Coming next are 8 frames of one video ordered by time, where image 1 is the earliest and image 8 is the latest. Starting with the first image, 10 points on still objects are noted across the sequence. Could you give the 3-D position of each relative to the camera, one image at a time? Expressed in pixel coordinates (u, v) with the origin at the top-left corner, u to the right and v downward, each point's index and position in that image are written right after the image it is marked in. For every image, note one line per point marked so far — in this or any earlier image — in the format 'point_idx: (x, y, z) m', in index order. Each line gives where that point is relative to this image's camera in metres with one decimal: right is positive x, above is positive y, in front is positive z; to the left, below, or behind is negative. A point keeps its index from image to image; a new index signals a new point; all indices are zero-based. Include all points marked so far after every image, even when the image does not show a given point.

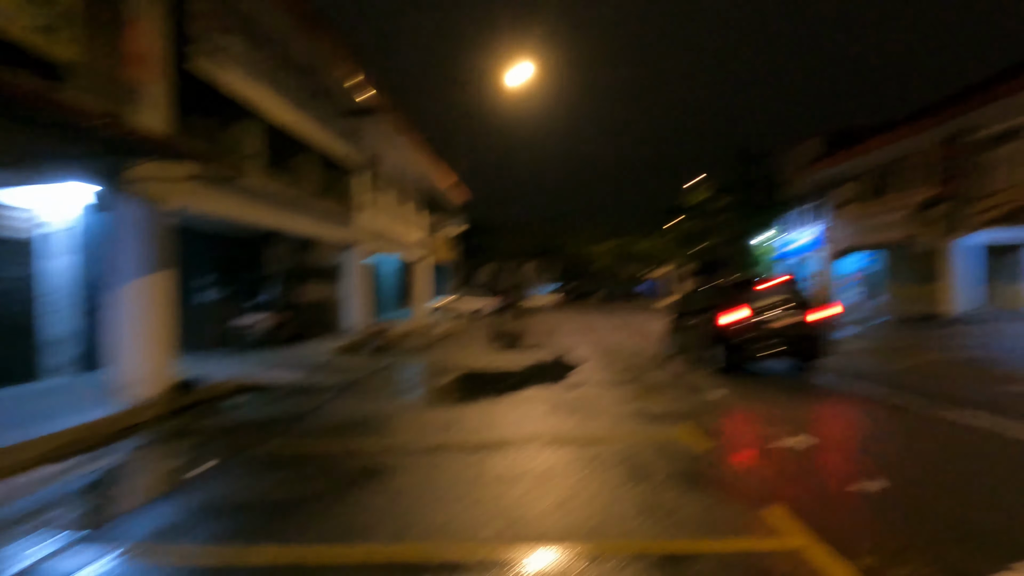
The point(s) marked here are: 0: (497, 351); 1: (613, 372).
0: (-0.5, -2.1, +18.0) m
1: (+2.4, -2.0, +12.9) m
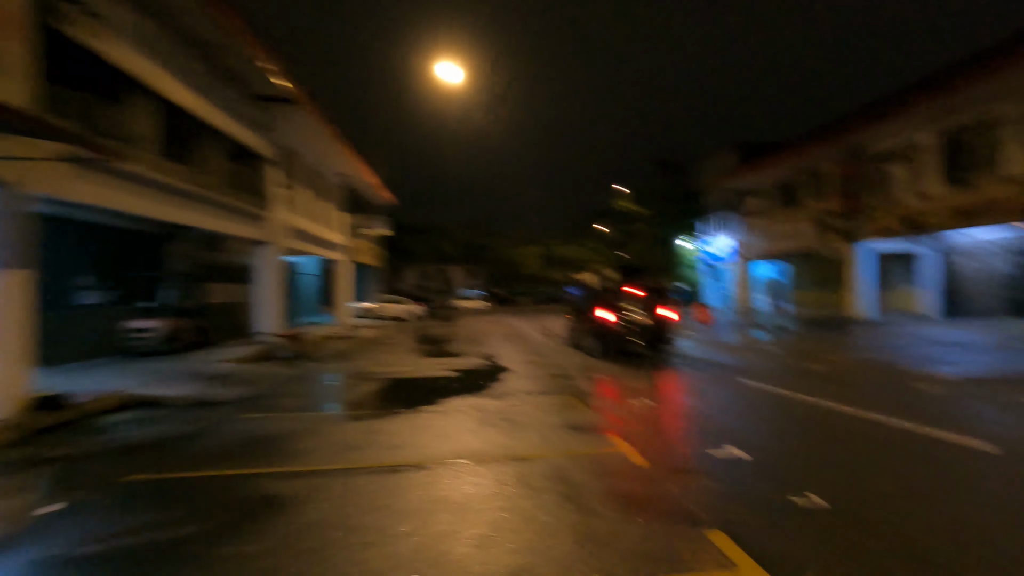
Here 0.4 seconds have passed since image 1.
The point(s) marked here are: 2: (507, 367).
0: (-2.9, -2.2, +17.2) m
1: (+0.7, -2.1, +12.6) m
2: (-0.1, -2.1, +14.4) m
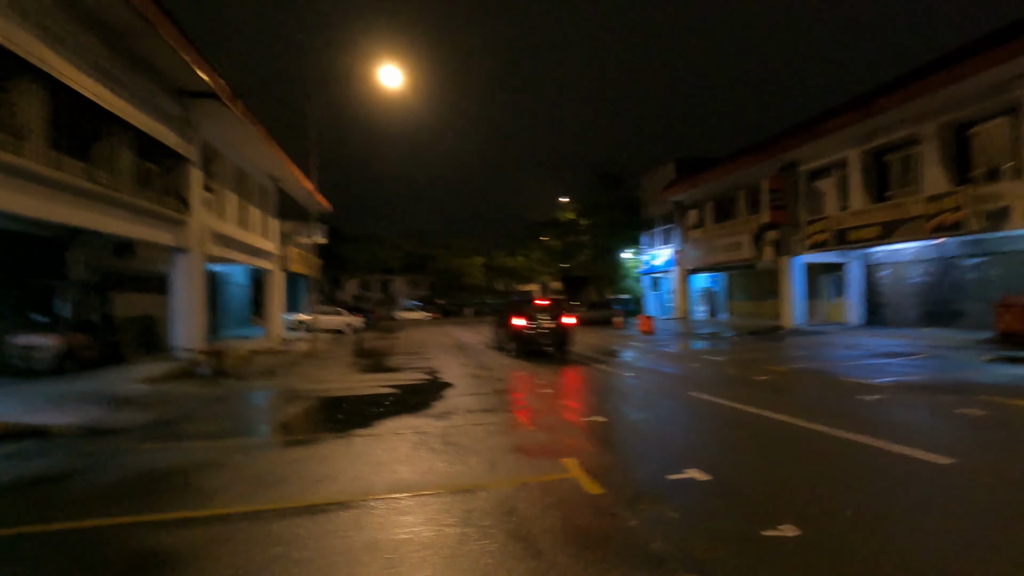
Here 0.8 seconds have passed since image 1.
0: (-4.6, -2.6, +16.2) m
1: (-0.6, -2.3, +11.9) m
2: (-1.6, -2.4, +13.6) m
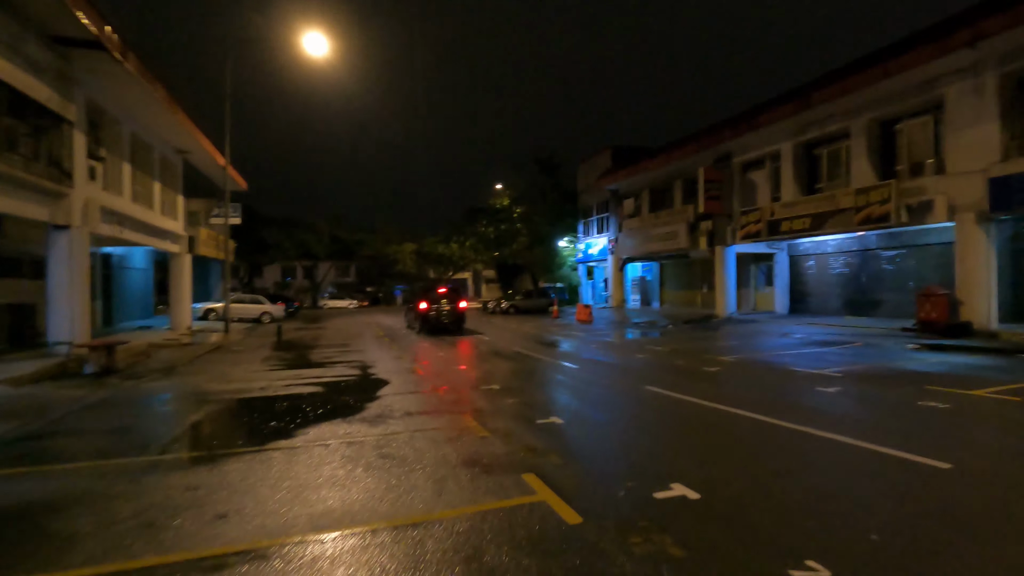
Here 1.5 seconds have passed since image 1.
0: (-6.3, -2.2, +14.5) m
1: (-1.7, -2.0, +10.8) m
2: (-2.9, -2.1, +12.3) m
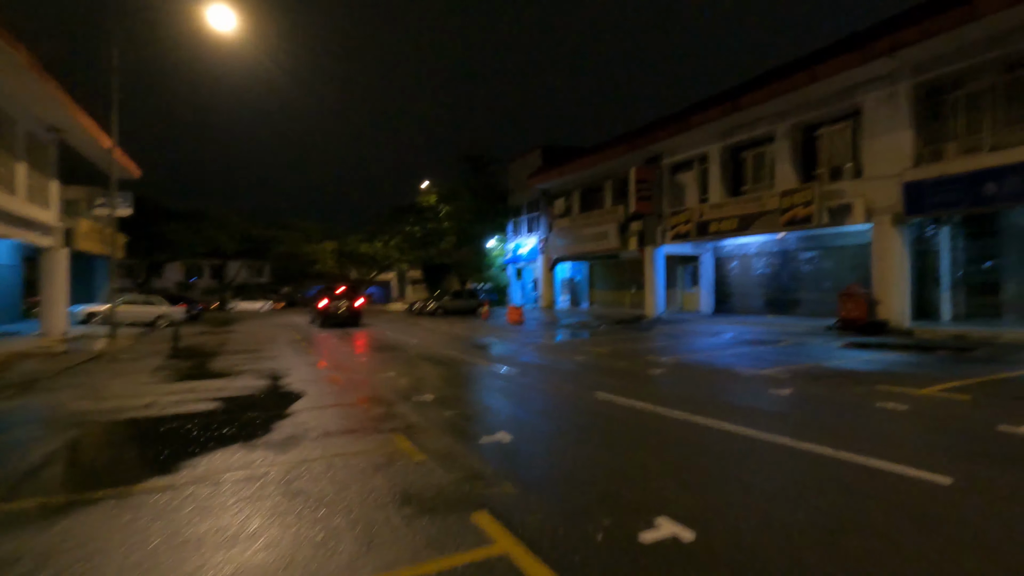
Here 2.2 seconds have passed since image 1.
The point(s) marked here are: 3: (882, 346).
0: (-7.9, -2.1, +12.4) m
1: (-2.9, -2.0, +9.4) m
2: (-4.3, -2.0, +10.7) m
3: (+10.4, -1.6, +15.1) m
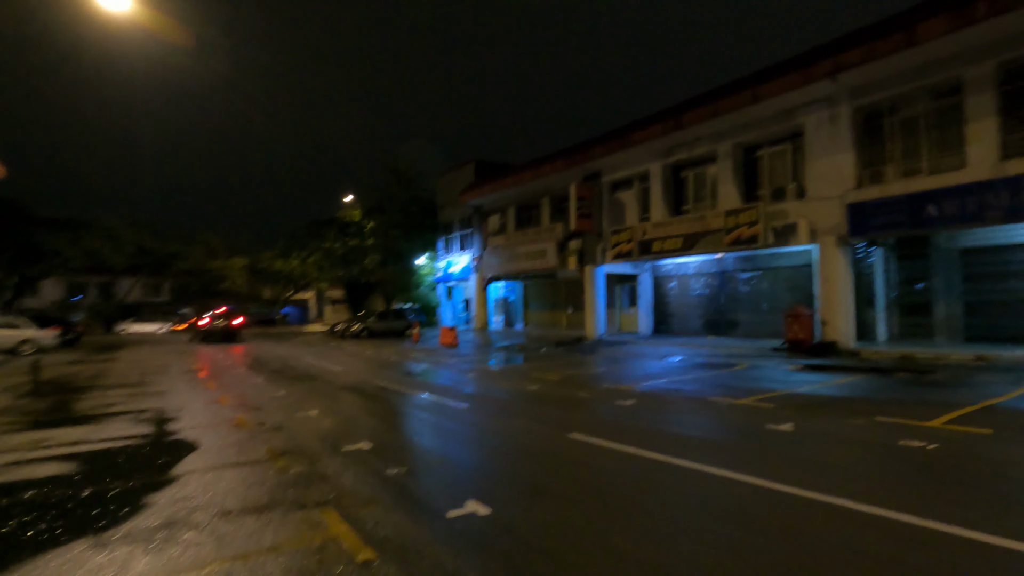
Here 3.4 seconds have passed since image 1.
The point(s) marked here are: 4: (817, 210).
0: (-8.8, -2.5, +9.5) m
1: (-3.4, -2.3, +7.2) m
2: (-5.0, -2.3, +8.3) m
3: (+8.9, -2.2, +14.7) m
4: (+10.1, +2.6, +17.8) m
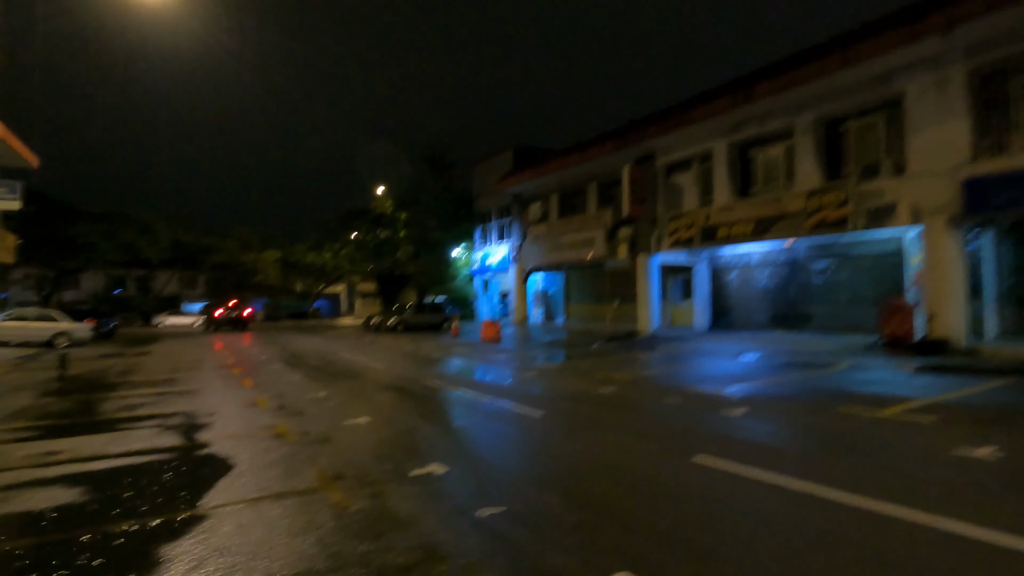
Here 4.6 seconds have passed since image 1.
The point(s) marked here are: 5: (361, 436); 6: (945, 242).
0: (-7.5, -2.3, +8.3) m
1: (-2.2, -2.1, +5.7) m
2: (-3.7, -2.1, +6.9) m
3: (+10.4, -1.9, +12.6) m
4: (+11.8, +2.9, +15.6) m
5: (-2.3, -2.2, +7.9) m
6: (+12.1, +1.3, +15.1) m
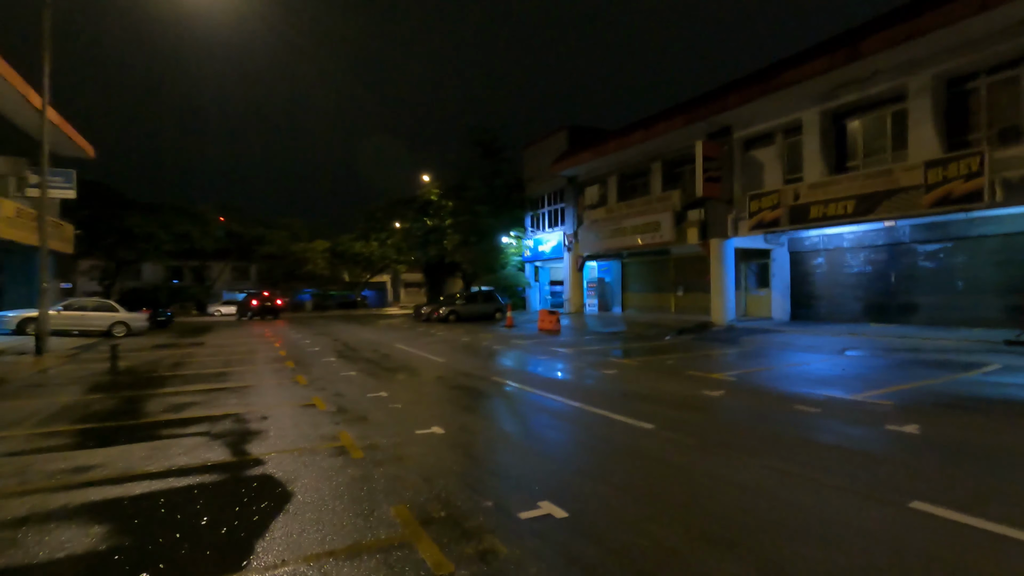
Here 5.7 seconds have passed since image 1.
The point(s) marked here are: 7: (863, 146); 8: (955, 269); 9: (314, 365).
0: (-6.1, -2.1, +7.2) m
1: (-1.0, -1.9, +4.3) m
2: (-2.5, -2.0, +5.6) m
3: (+12.1, -1.6, +10.2) m
4: (+13.7, +3.3, +13.0) m
5: (-0.9, -2.0, +6.5) m
6: (+13.9, +1.6, +12.5) m
7: (+11.8, +4.8, +18.2) m
8: (+14.8, +0.7, +18.0) m
9: (-5.3, -2.1, +14.5) m
